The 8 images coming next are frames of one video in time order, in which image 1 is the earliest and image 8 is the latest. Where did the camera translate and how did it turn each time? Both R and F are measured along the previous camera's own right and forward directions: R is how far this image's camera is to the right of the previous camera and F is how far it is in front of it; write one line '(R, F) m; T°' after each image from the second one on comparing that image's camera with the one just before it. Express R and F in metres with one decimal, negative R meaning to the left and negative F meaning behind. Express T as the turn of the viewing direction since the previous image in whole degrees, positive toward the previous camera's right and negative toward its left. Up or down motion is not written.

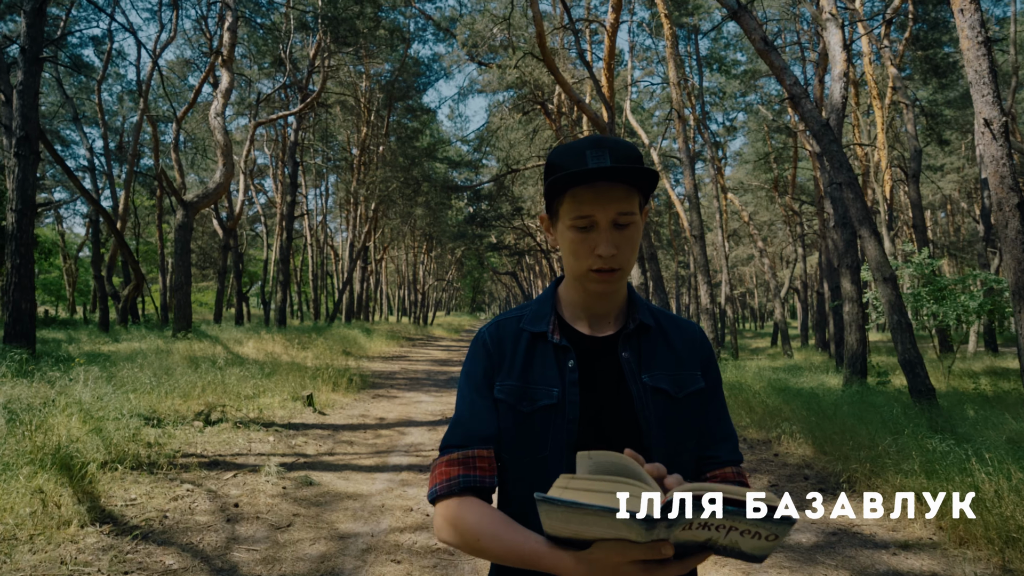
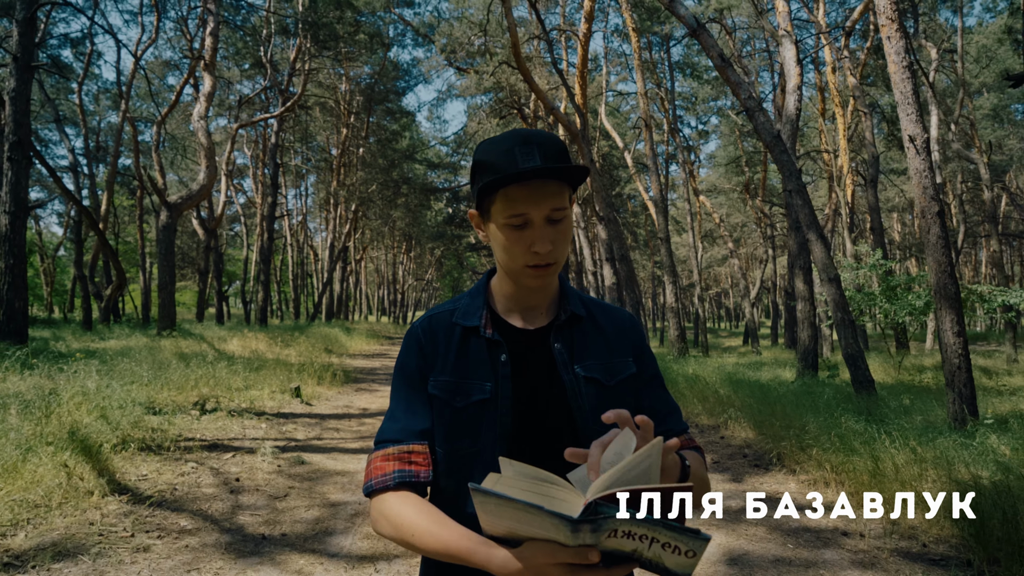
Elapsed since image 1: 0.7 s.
(+0.1, -0.6) m; +2°
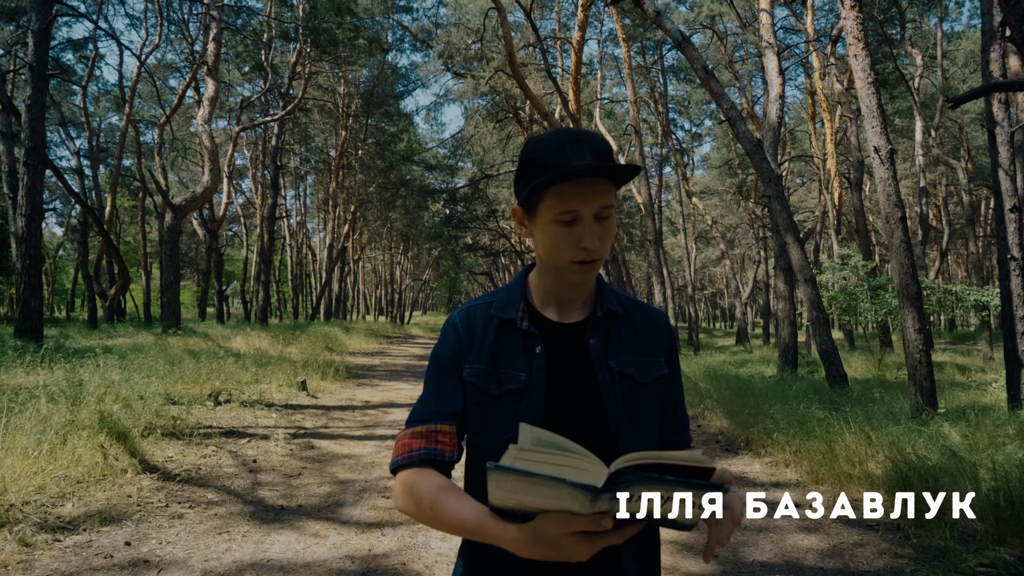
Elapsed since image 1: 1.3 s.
(0.0, -0.5) m; 0°
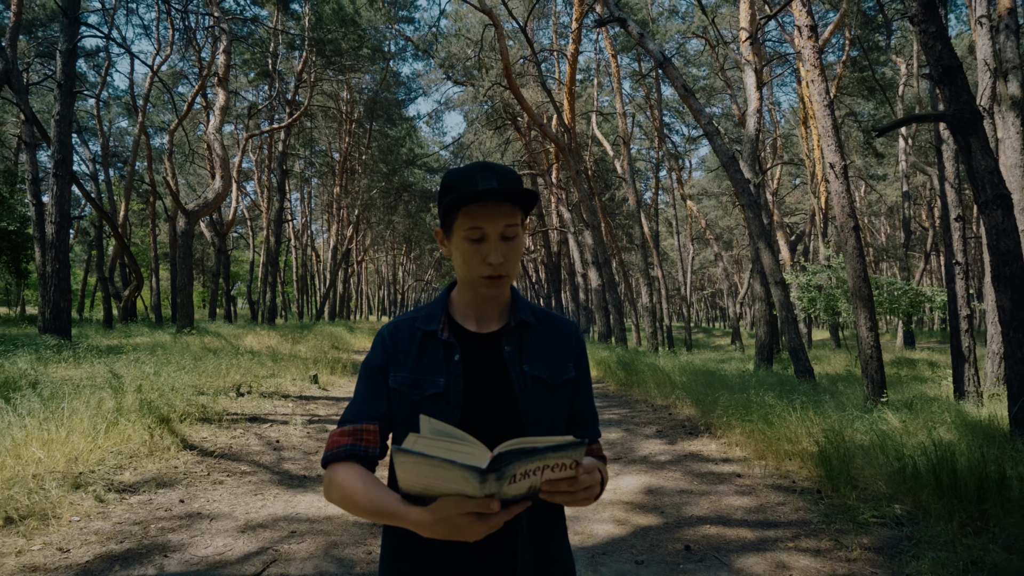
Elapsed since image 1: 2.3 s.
(+0.1, -0.8) m; 0°
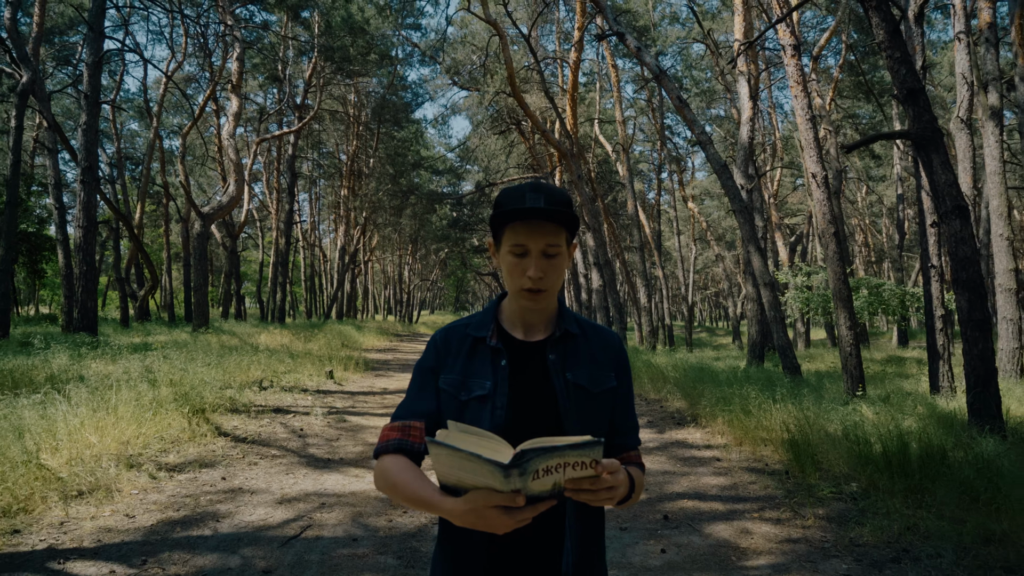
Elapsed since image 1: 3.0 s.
(0.0, -0.6) m; 0°
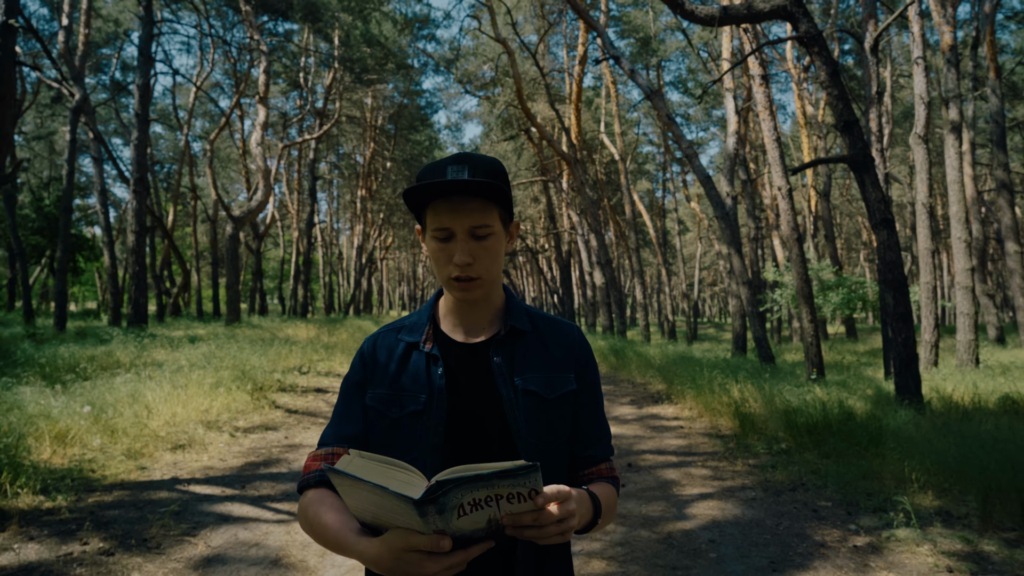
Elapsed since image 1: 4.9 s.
(+0.1, -1.3) m; -1°
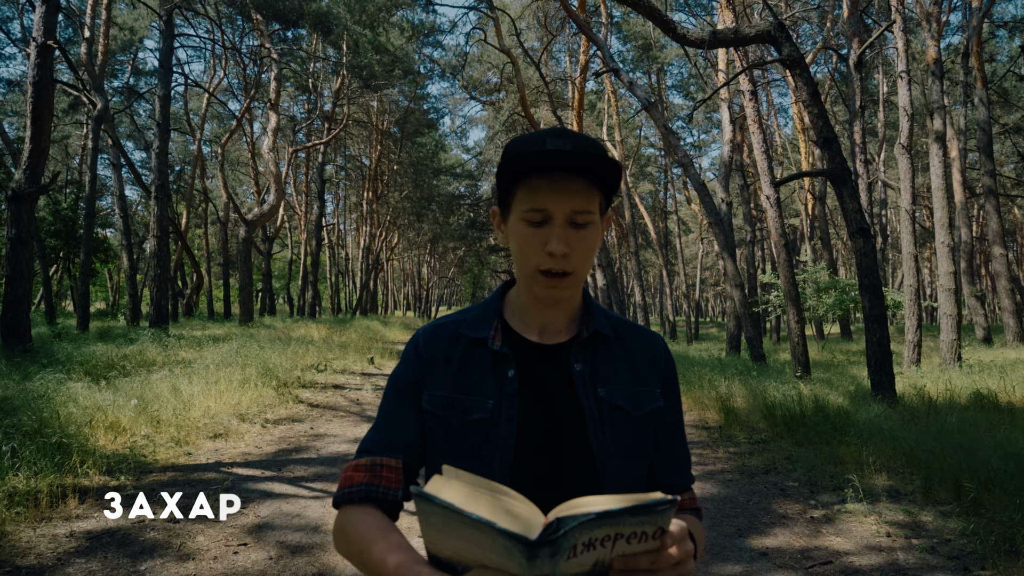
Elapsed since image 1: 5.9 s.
(0.0, -0.6) m; 0°
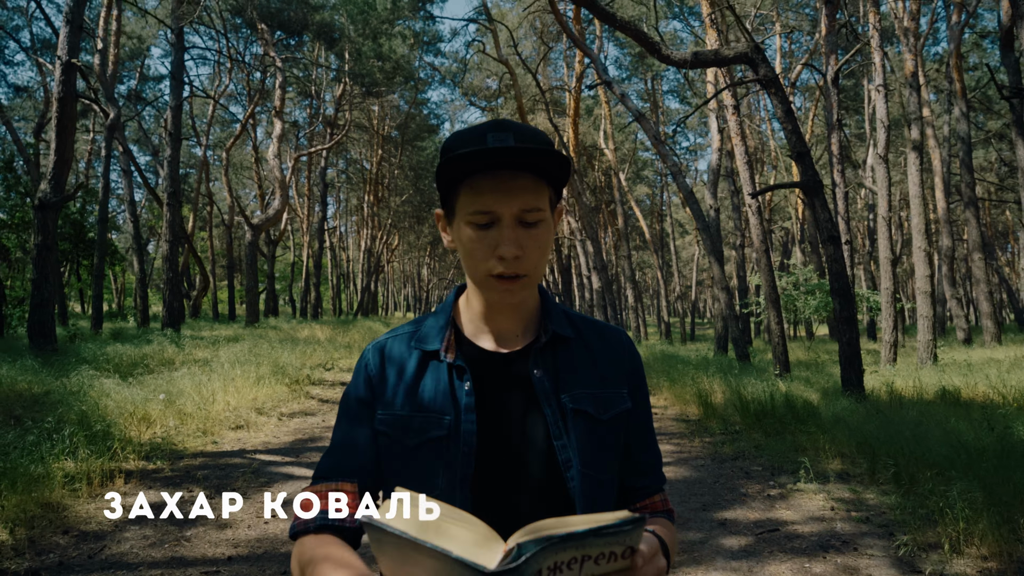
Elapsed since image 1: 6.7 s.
(0.0, -0.6) m; 0°
